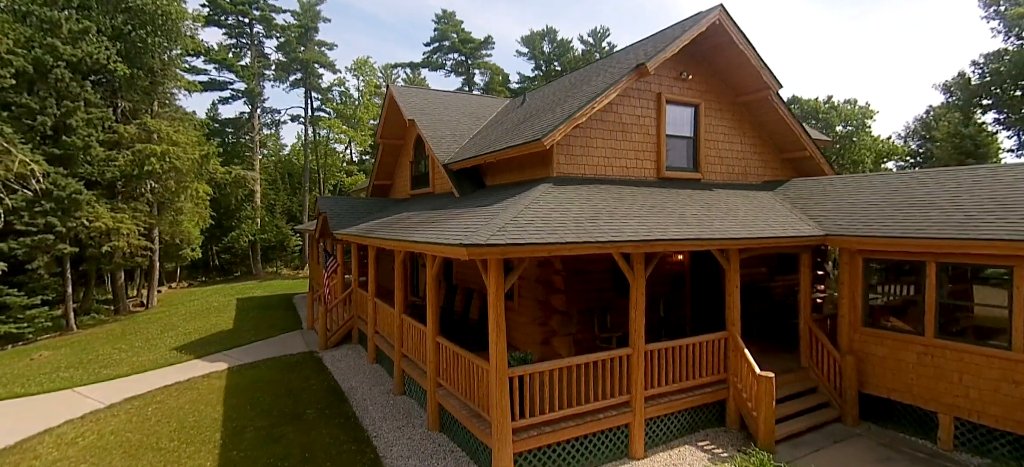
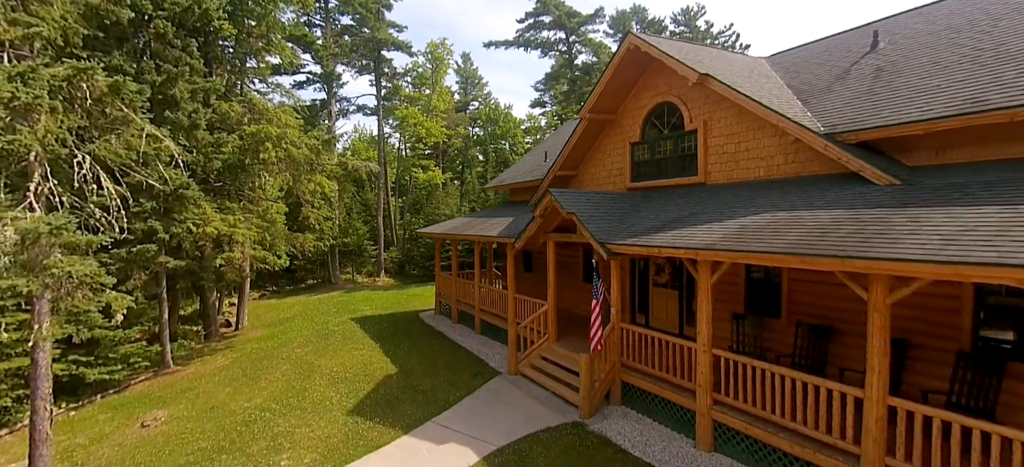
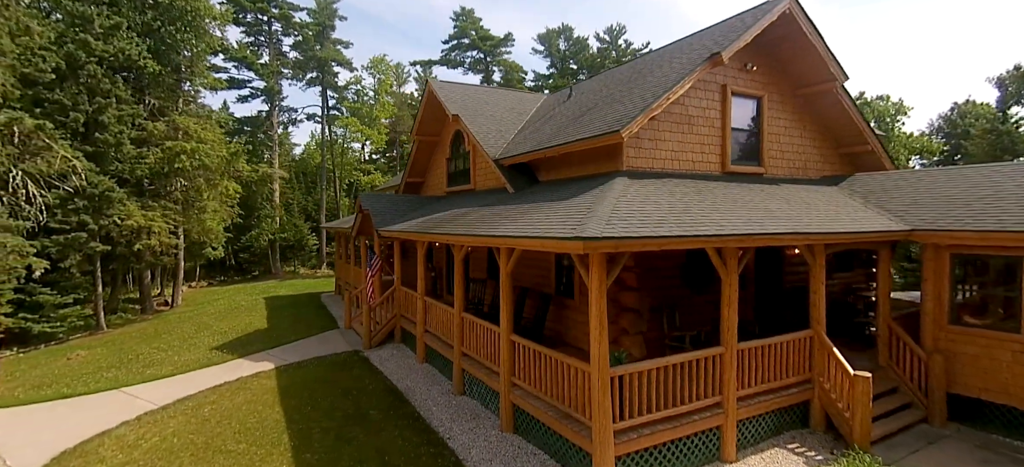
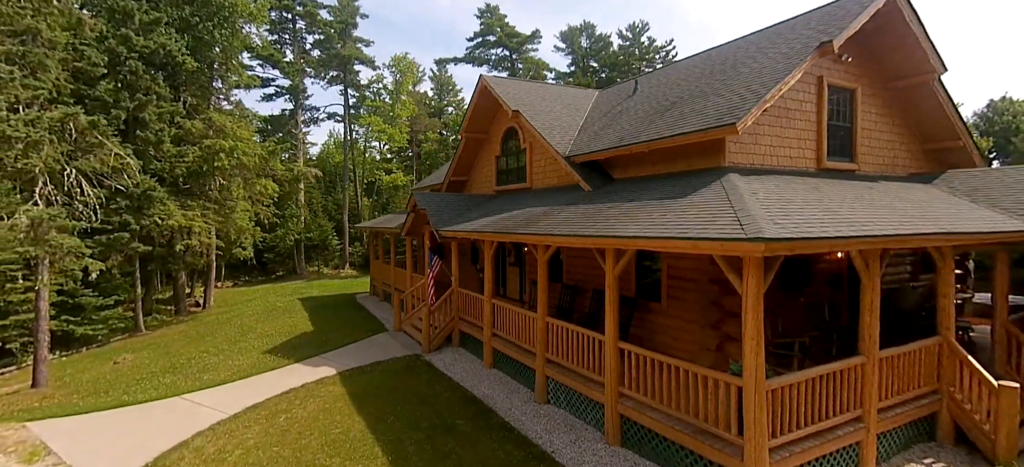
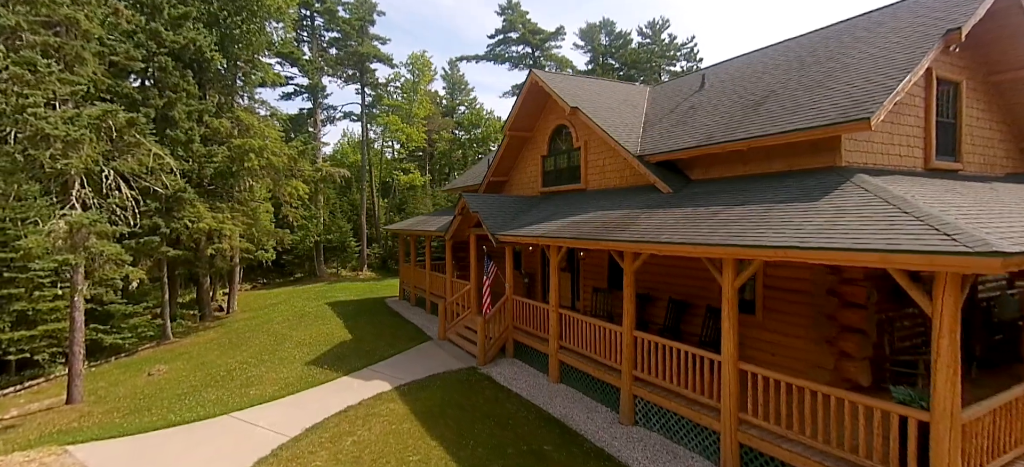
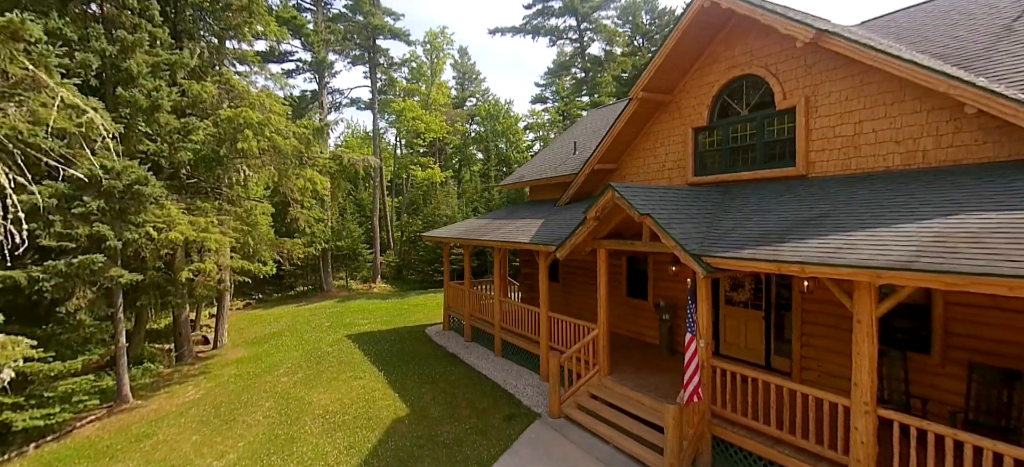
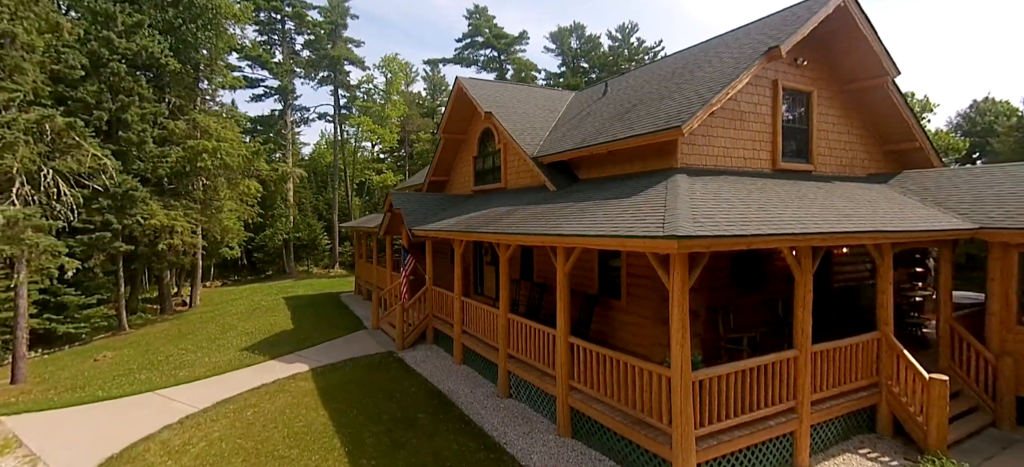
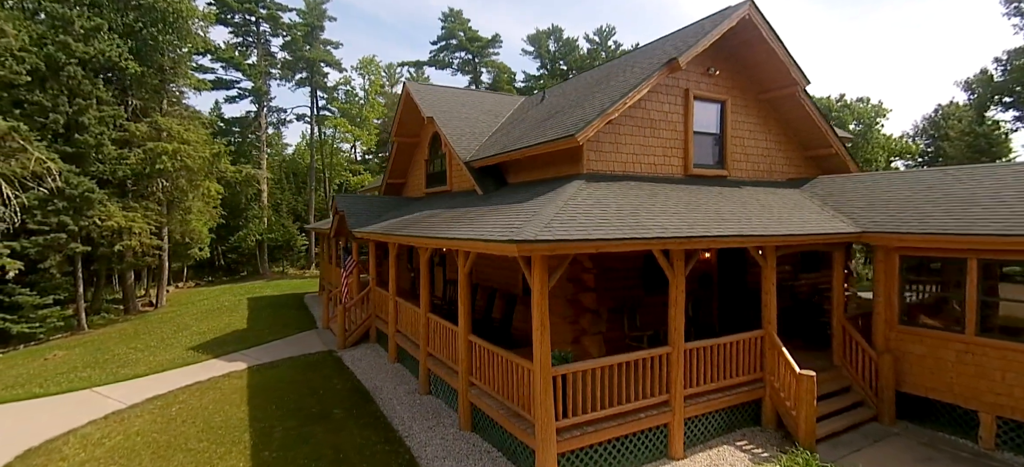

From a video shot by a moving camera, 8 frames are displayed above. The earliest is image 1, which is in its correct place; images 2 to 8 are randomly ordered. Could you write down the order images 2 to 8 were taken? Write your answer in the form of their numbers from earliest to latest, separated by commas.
8, 3, 7, 4, 5, 2, 6
